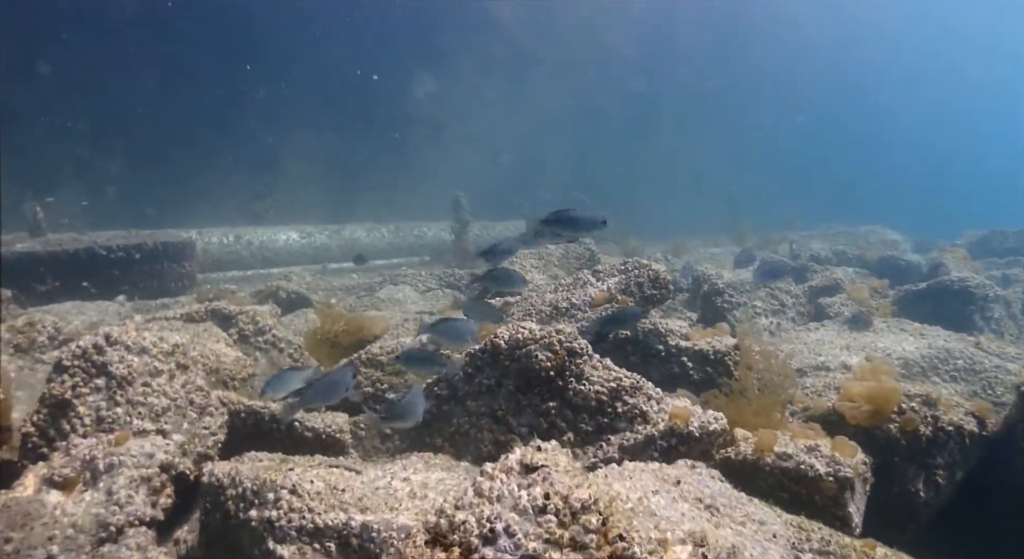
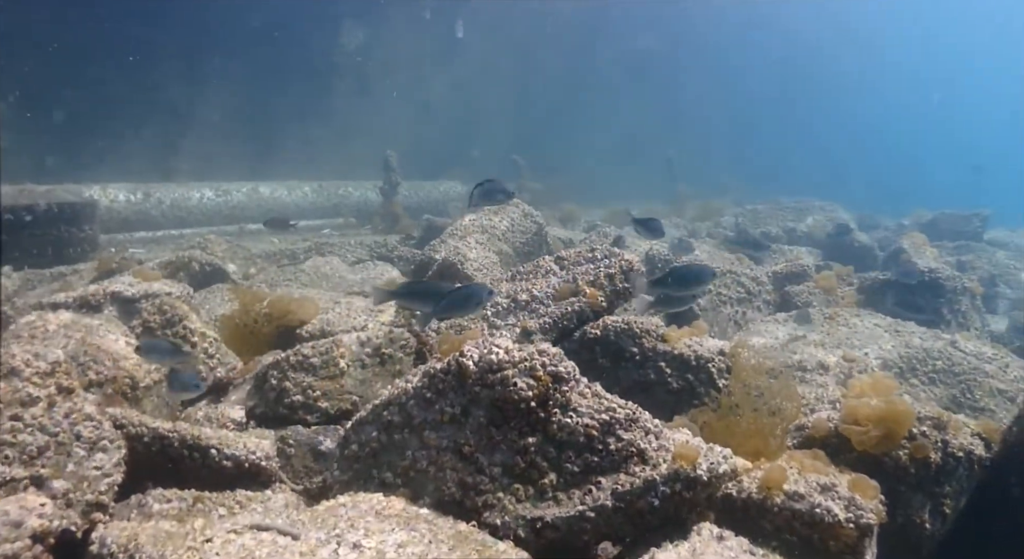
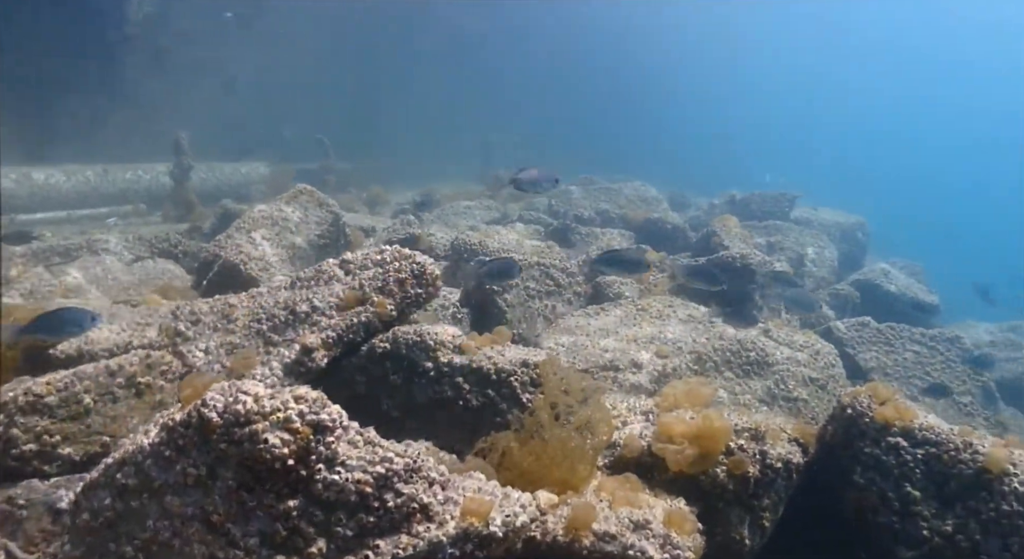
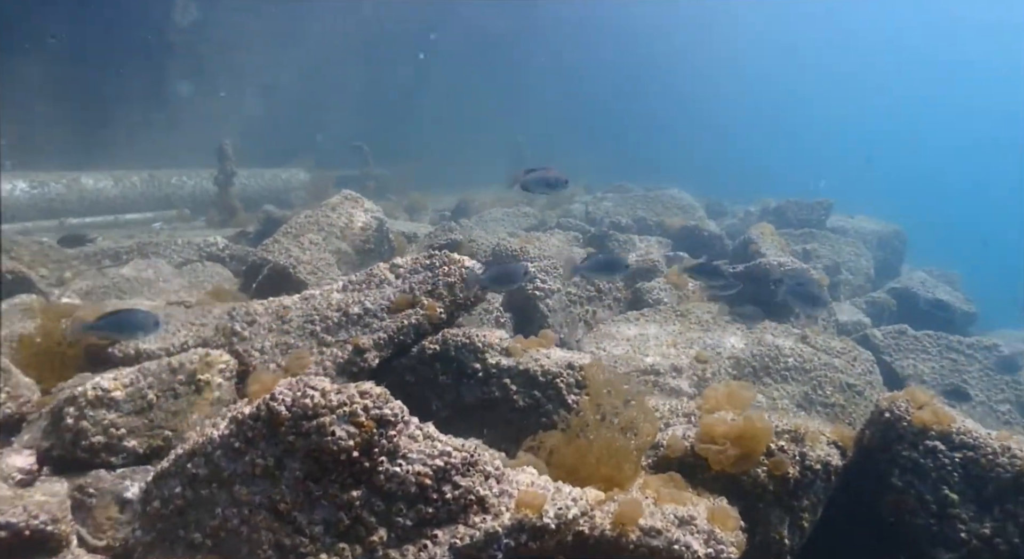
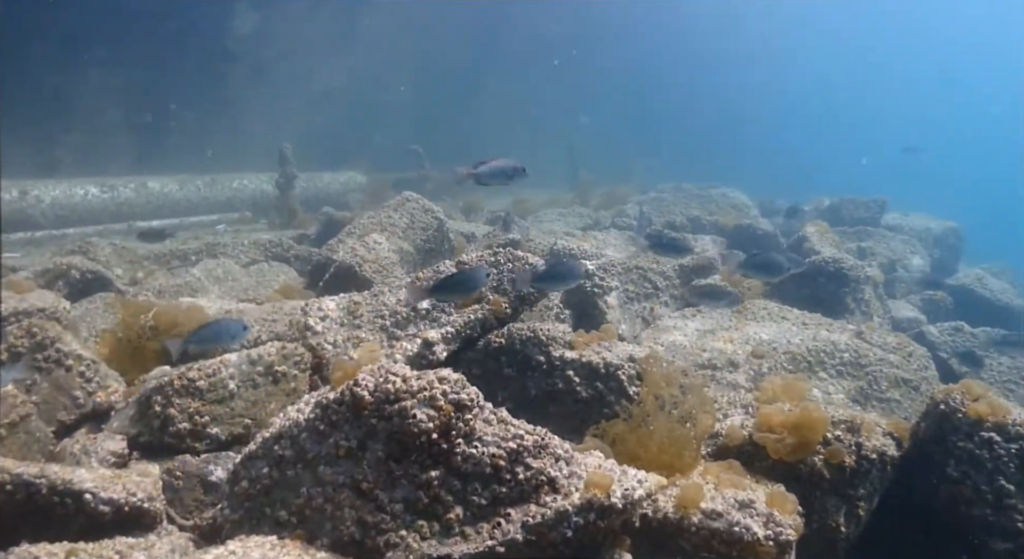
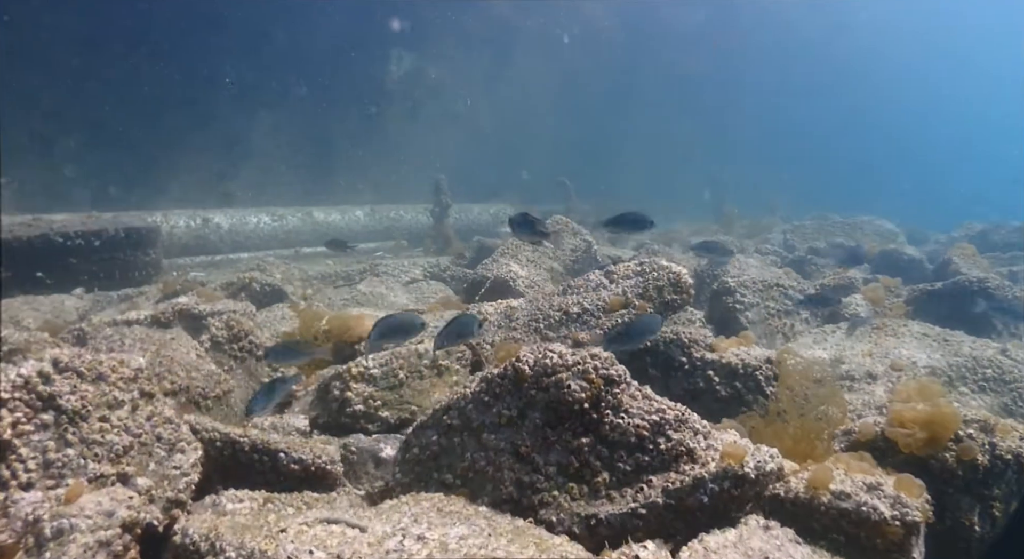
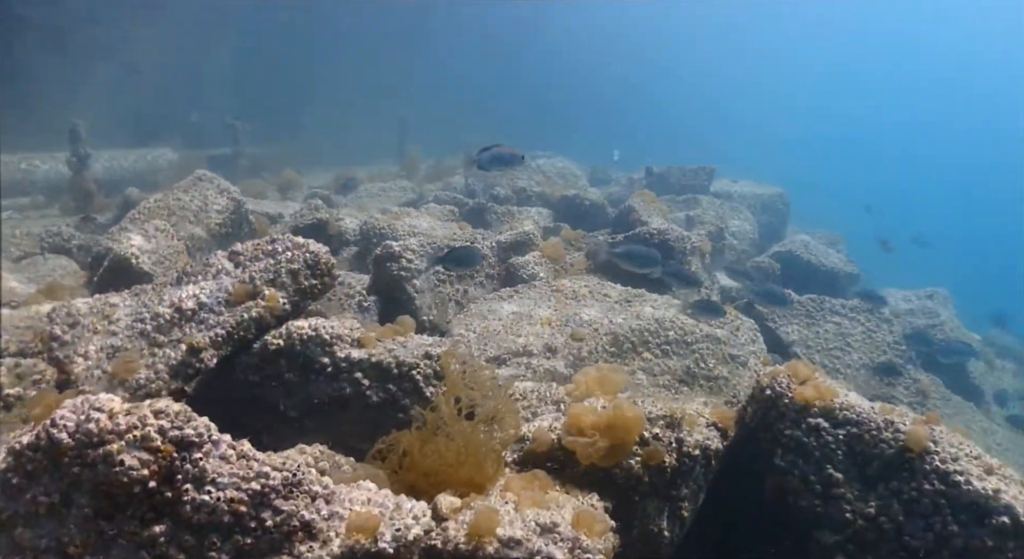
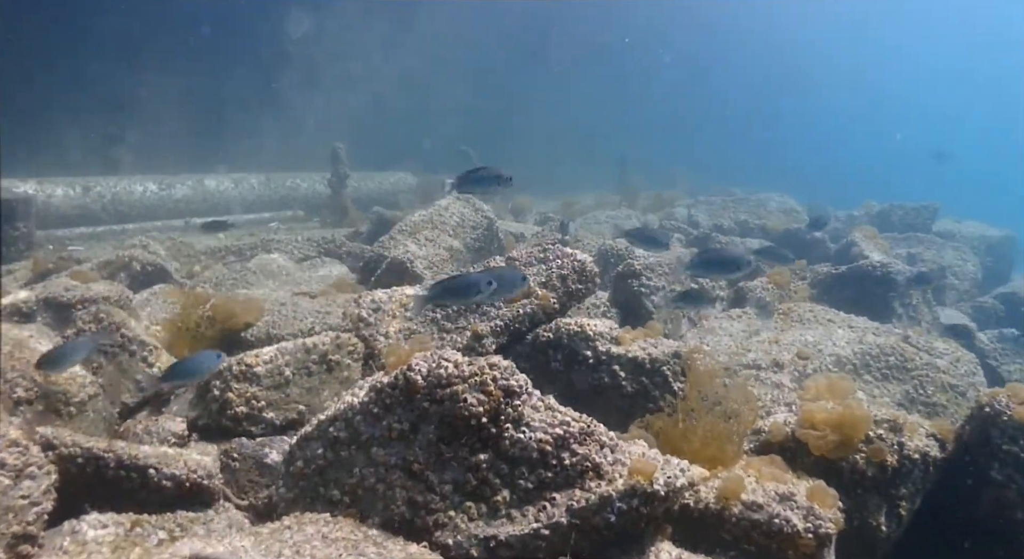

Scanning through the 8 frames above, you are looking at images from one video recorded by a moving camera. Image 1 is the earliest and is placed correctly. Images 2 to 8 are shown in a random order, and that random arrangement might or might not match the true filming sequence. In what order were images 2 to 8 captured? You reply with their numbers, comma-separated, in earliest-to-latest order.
6, 2, 8, 5, 4, 3, 7
